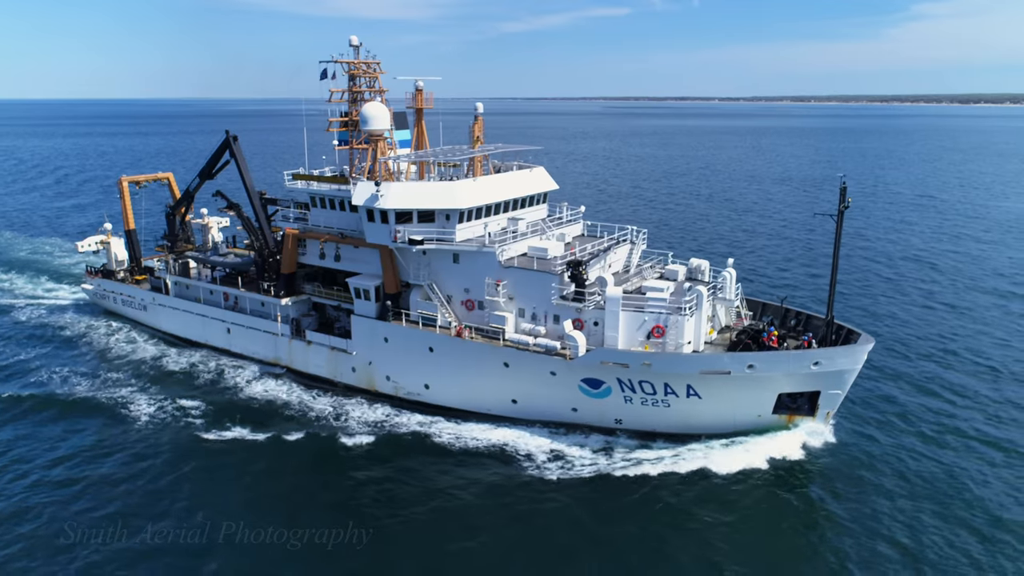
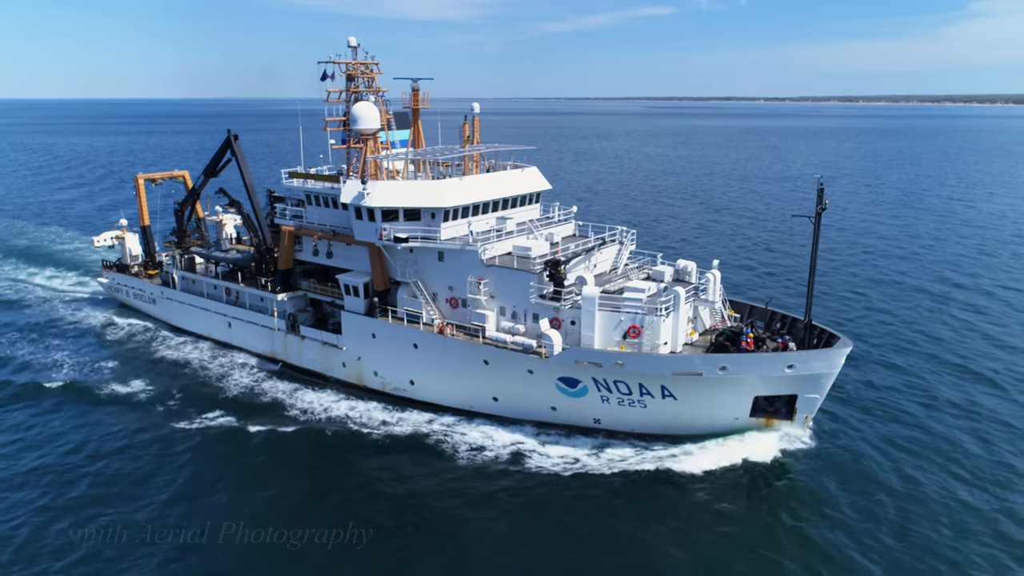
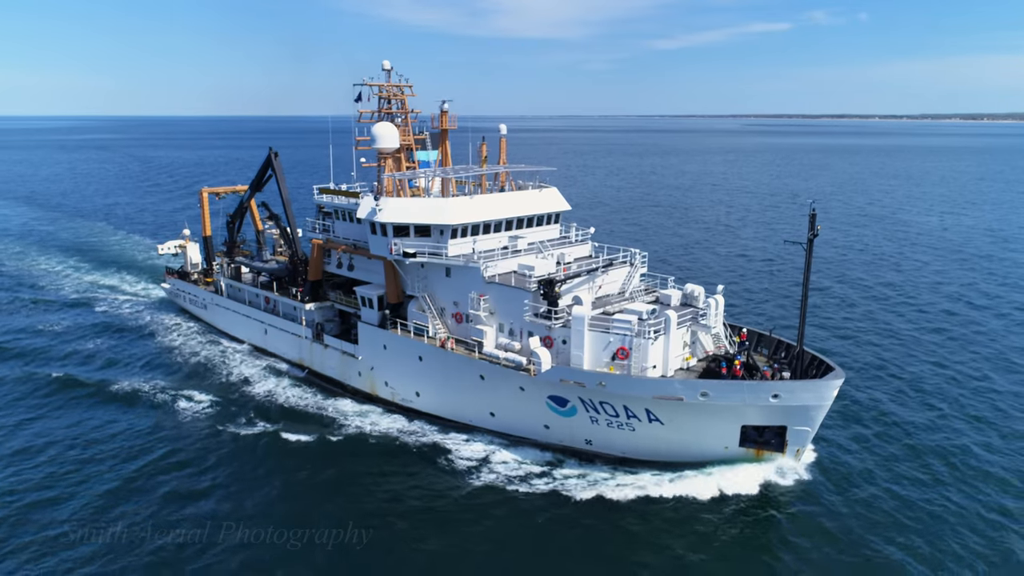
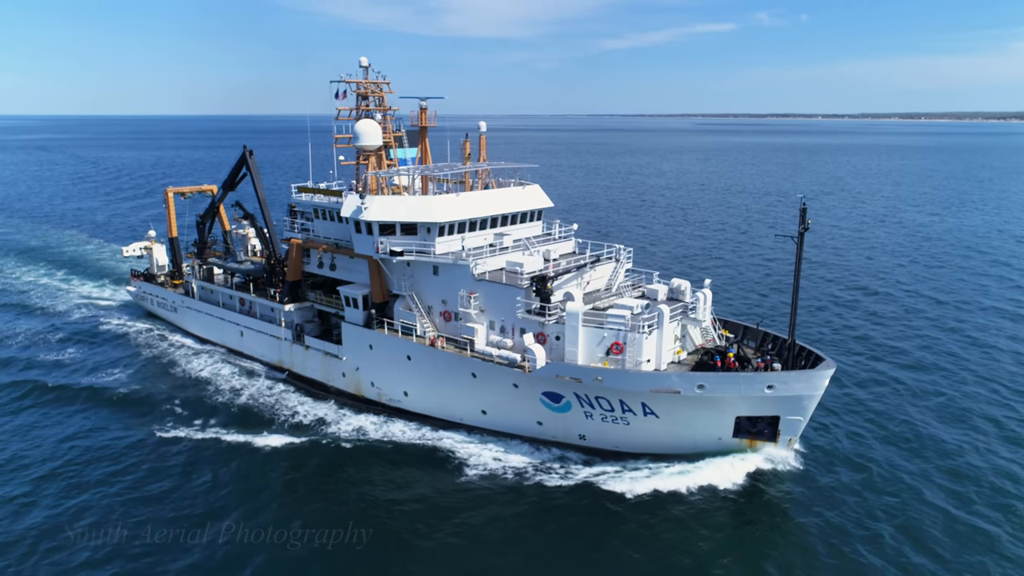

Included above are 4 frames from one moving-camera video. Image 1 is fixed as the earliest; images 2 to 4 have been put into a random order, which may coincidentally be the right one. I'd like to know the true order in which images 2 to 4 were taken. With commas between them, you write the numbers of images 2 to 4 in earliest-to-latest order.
2, 4, 3
